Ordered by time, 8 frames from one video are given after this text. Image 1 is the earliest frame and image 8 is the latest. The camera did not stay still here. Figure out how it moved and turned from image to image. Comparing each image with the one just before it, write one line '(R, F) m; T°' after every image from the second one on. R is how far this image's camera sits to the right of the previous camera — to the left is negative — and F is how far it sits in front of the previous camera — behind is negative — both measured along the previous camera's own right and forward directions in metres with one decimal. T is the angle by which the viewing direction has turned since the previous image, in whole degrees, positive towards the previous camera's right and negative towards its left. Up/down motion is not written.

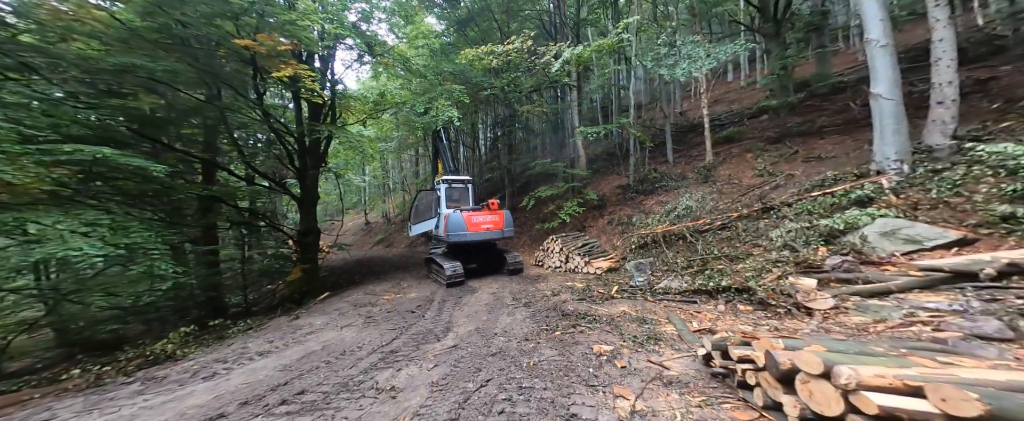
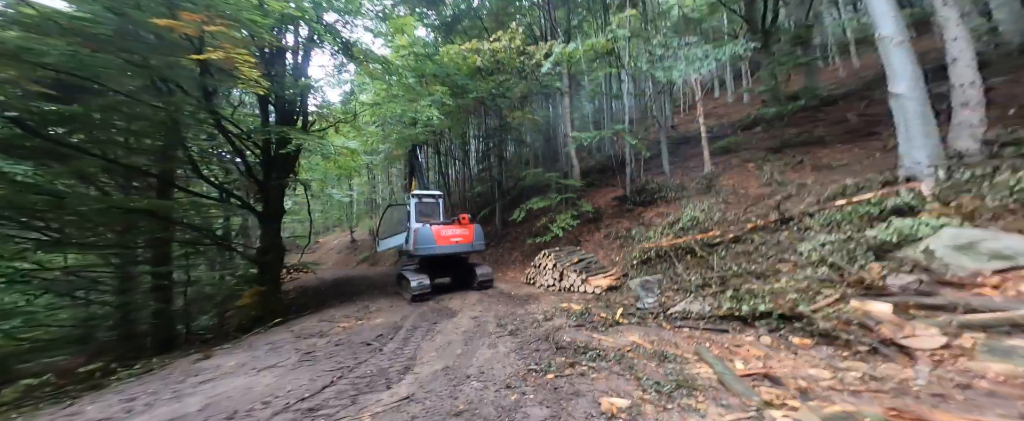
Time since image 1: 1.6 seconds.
(+0.1, +0.9) m; +2°
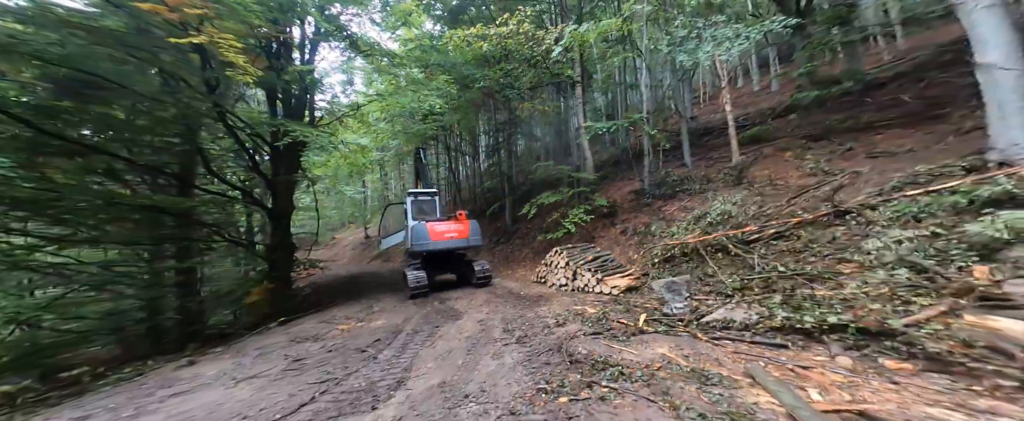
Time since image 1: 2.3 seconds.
(+0.1, +0.5) m; -2°
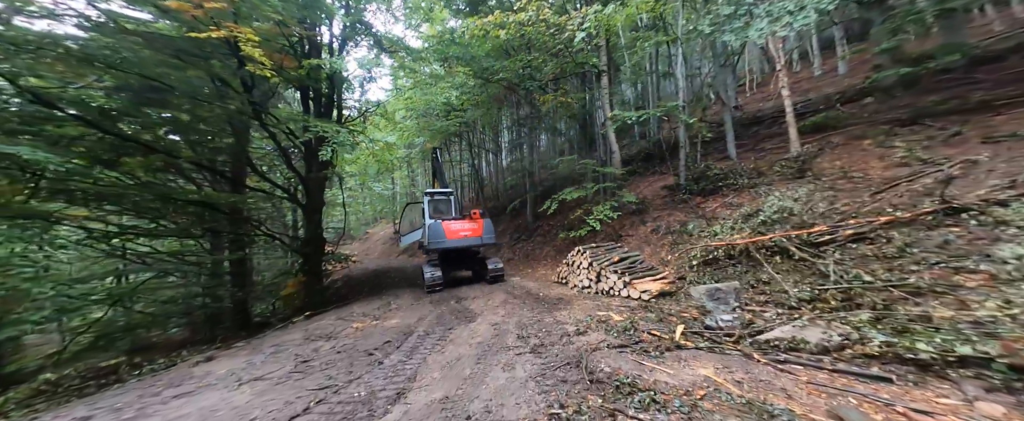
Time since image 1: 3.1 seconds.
(+0.1, +0.3) m; -5°
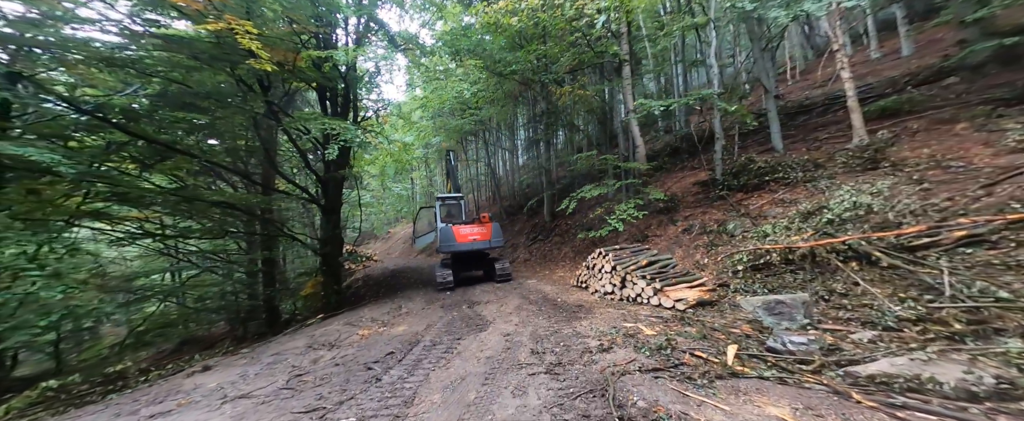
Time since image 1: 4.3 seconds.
(+0.1, +0.5) m; -4°
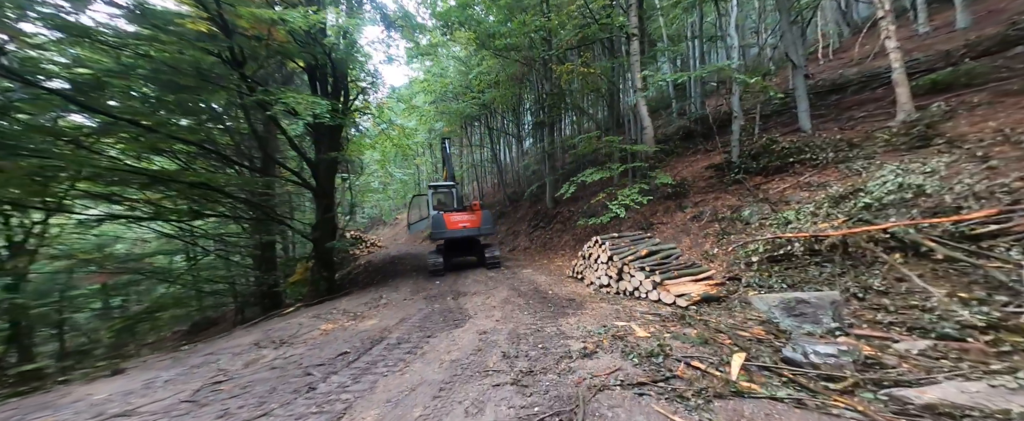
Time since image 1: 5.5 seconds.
(+0.4, +0.6) m; -2°
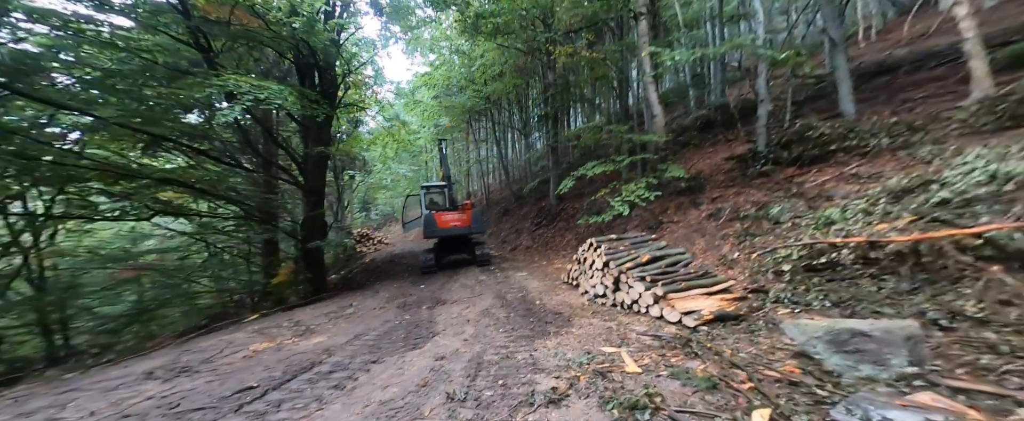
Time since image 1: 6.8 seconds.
(+0.6, +0.8) m; -3°
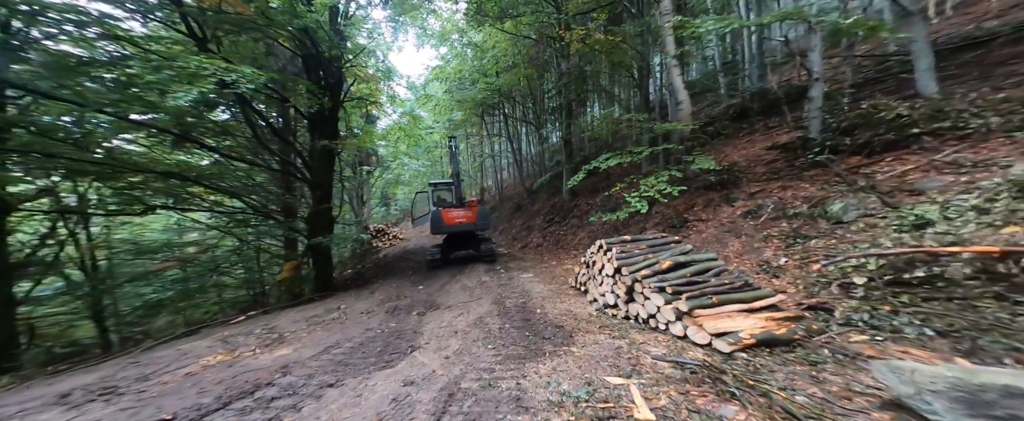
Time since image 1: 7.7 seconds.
(+0.3, +0.6) m; -4°
